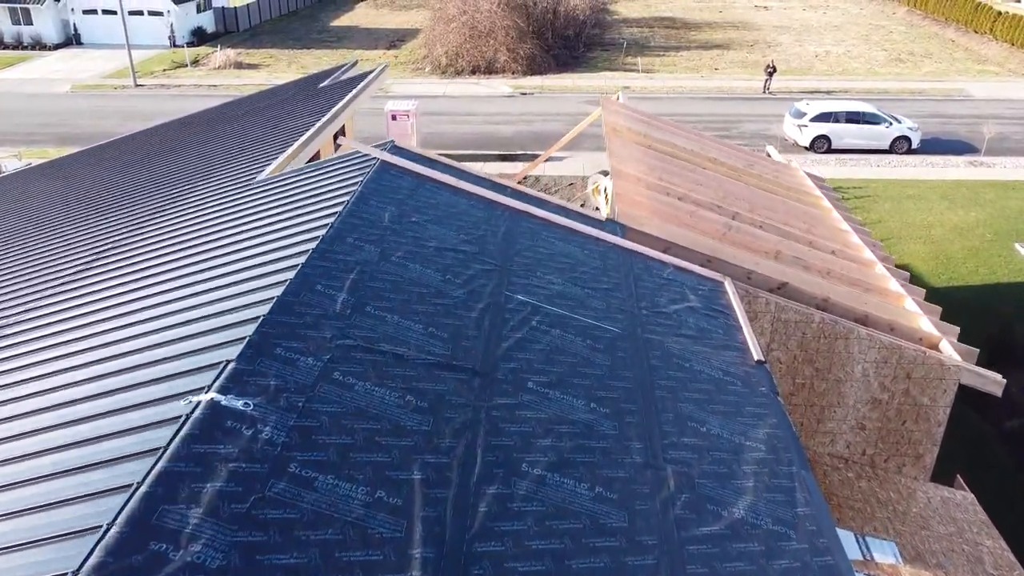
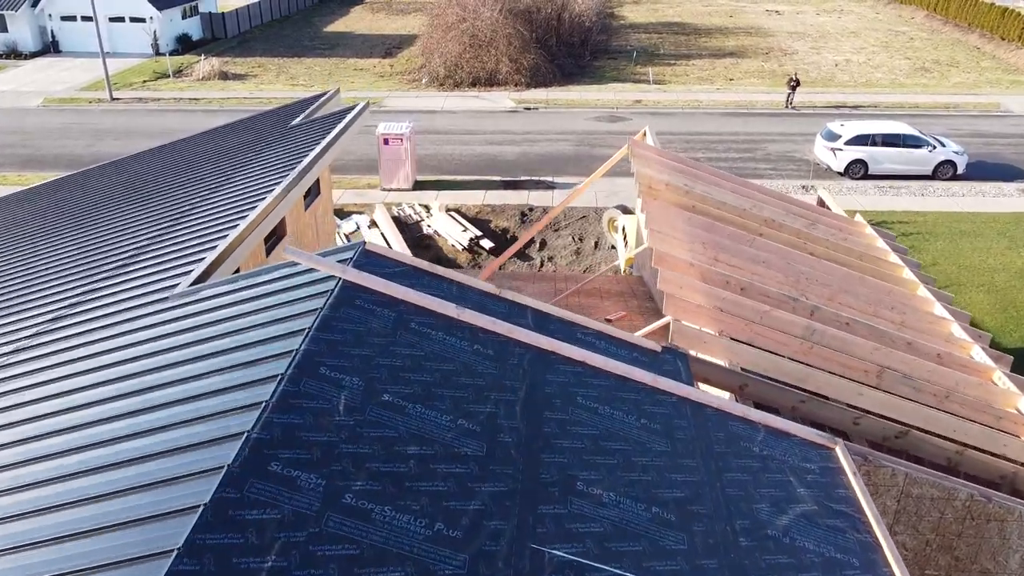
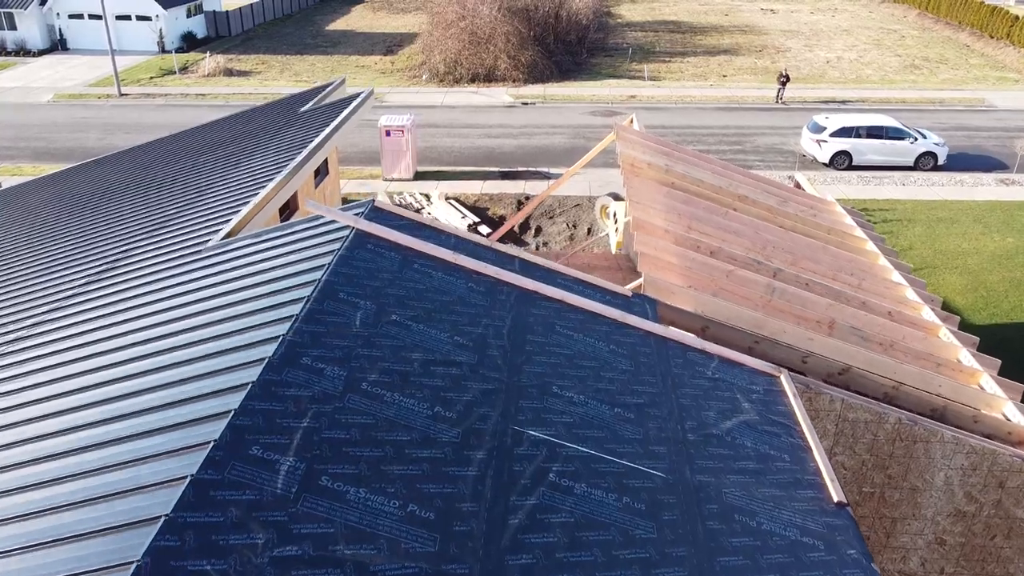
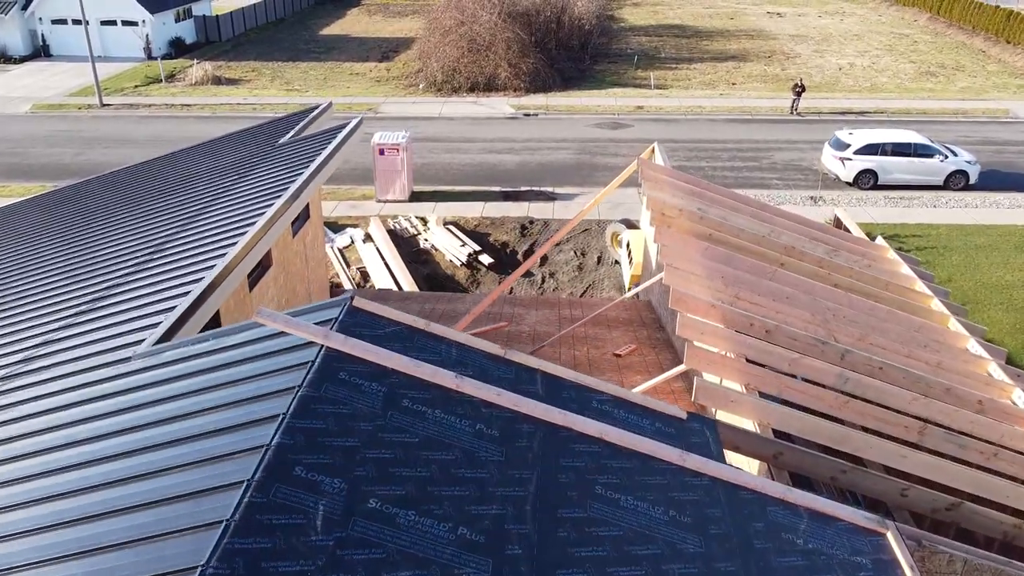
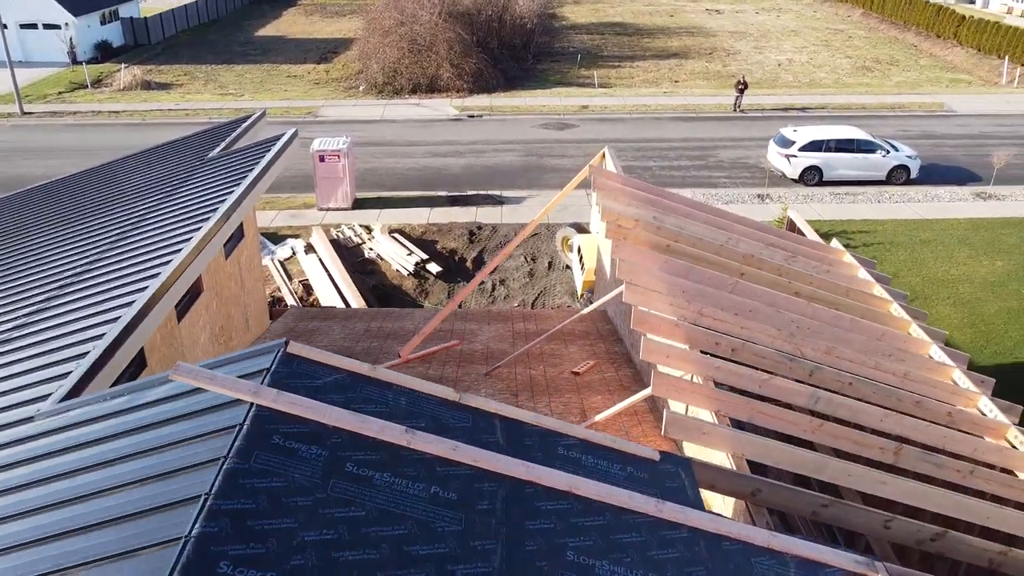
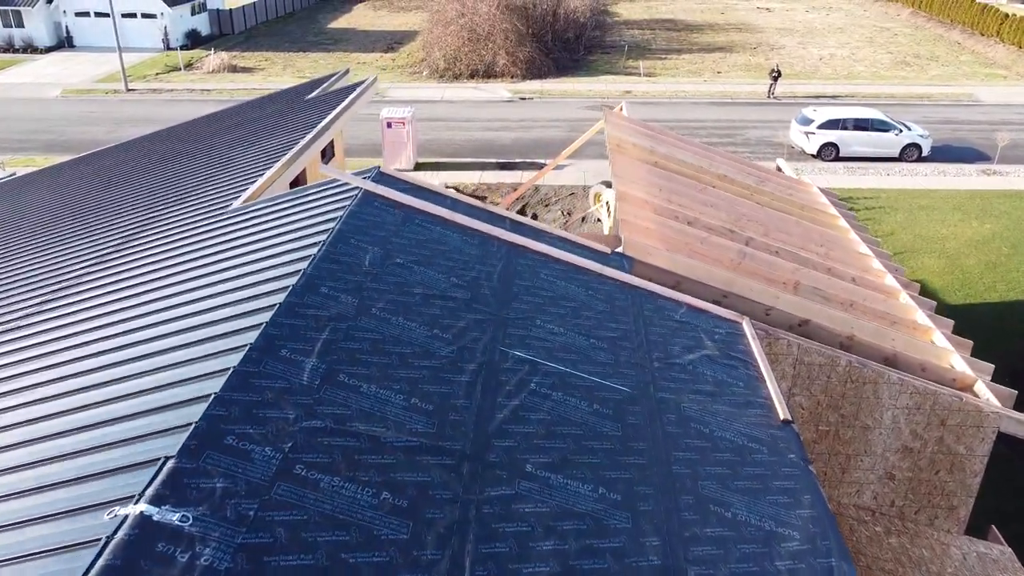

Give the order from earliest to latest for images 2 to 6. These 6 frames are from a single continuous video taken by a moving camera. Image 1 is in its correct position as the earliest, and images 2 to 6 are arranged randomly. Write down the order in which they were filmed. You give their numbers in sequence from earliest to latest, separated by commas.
6, 3, 2, 4, 5
